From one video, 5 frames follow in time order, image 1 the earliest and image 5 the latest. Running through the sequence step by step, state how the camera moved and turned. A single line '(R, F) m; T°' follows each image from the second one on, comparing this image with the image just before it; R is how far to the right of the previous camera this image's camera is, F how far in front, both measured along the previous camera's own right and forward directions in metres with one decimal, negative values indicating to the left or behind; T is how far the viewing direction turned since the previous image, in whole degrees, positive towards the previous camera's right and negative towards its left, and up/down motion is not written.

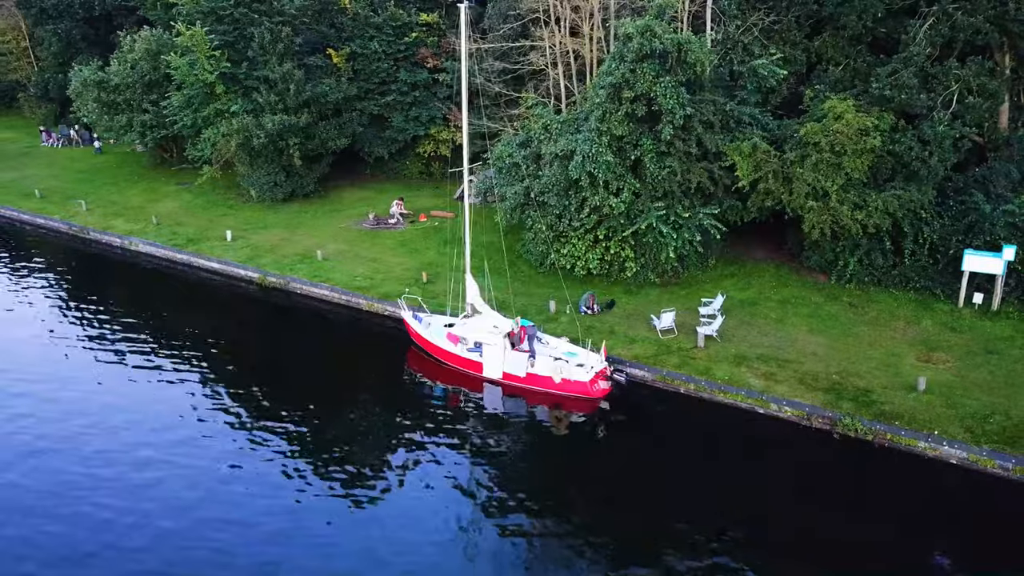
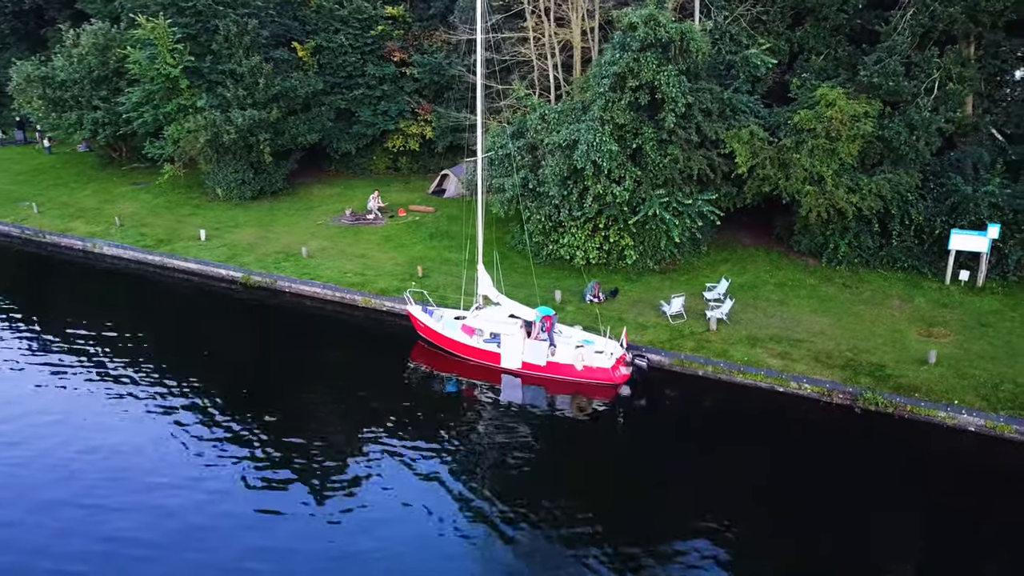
(-2.5, +0.2) m; +5°
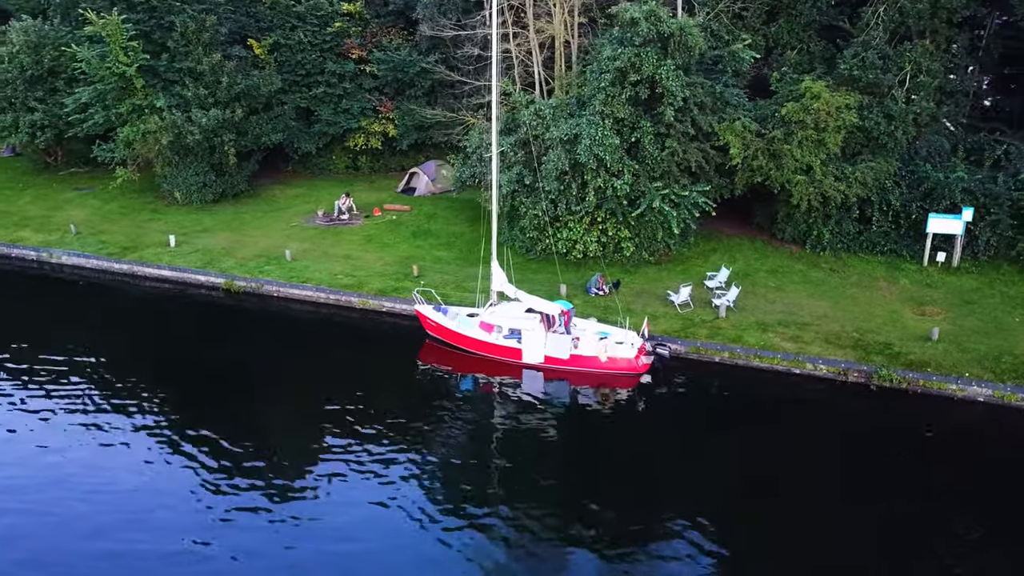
(-3.0, +0.1) m; +6°
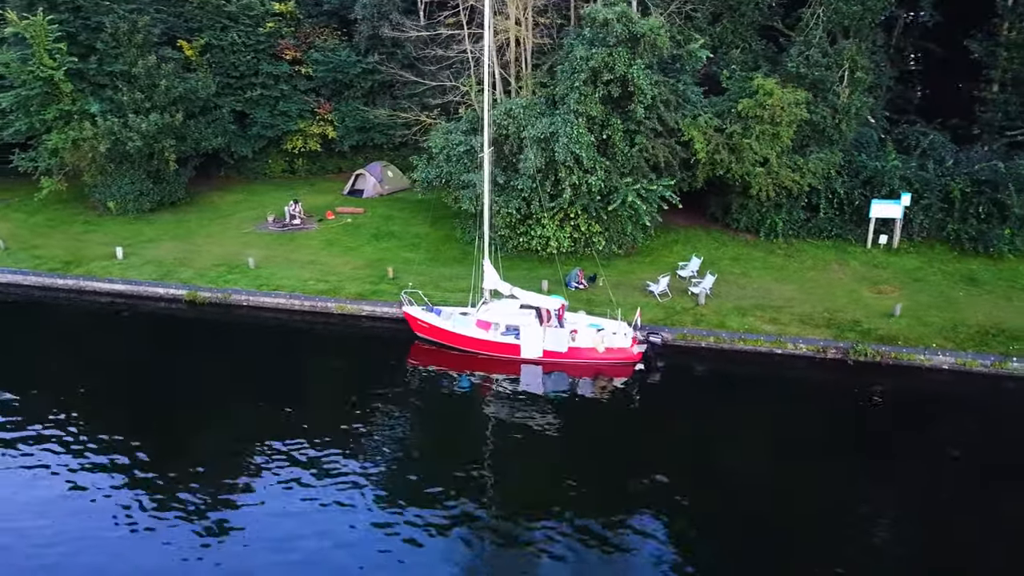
(-2.9, -0.3) m; +7°
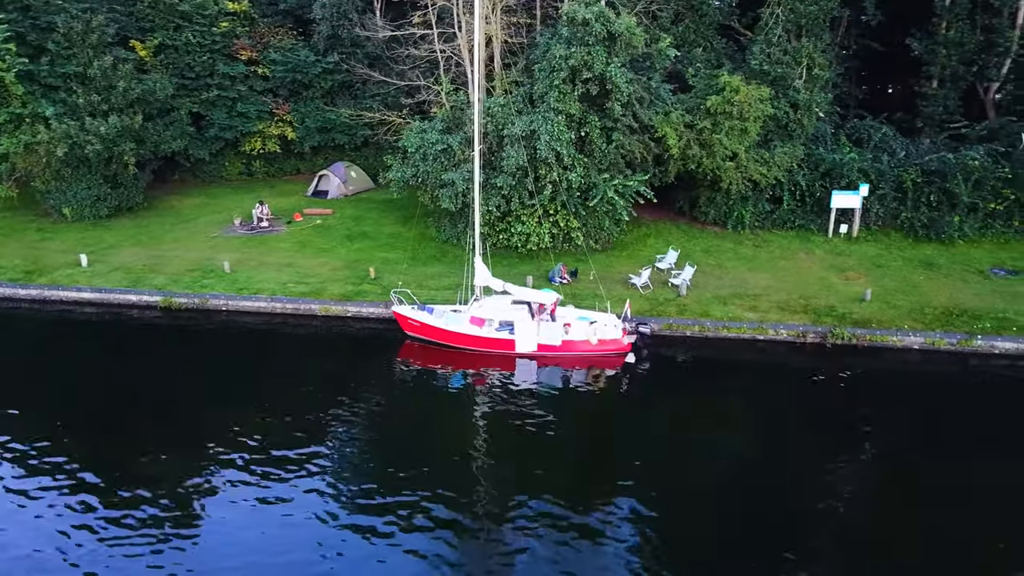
(-1.7, -0.3) m; +5°
